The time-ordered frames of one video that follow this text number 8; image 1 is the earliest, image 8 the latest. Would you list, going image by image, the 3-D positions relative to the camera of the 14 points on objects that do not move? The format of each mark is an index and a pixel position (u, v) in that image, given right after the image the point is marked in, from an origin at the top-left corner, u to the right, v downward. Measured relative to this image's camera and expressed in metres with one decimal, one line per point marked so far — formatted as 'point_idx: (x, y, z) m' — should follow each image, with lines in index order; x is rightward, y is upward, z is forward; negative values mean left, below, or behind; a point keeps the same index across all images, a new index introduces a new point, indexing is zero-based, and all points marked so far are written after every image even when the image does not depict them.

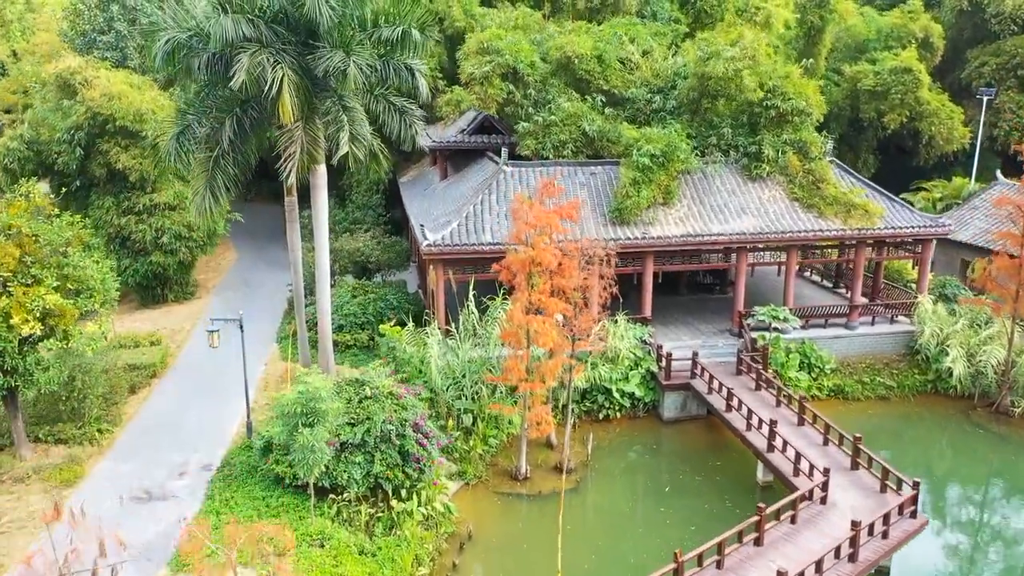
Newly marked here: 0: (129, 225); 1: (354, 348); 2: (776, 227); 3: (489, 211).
0: (-8.2, +1.3, +17.5) m
1: (-2.8, -1.1, +14.6) m
2: (+4.8, +1.1, +14.7) m
3: (-0.4, +1.4, +14.4) m
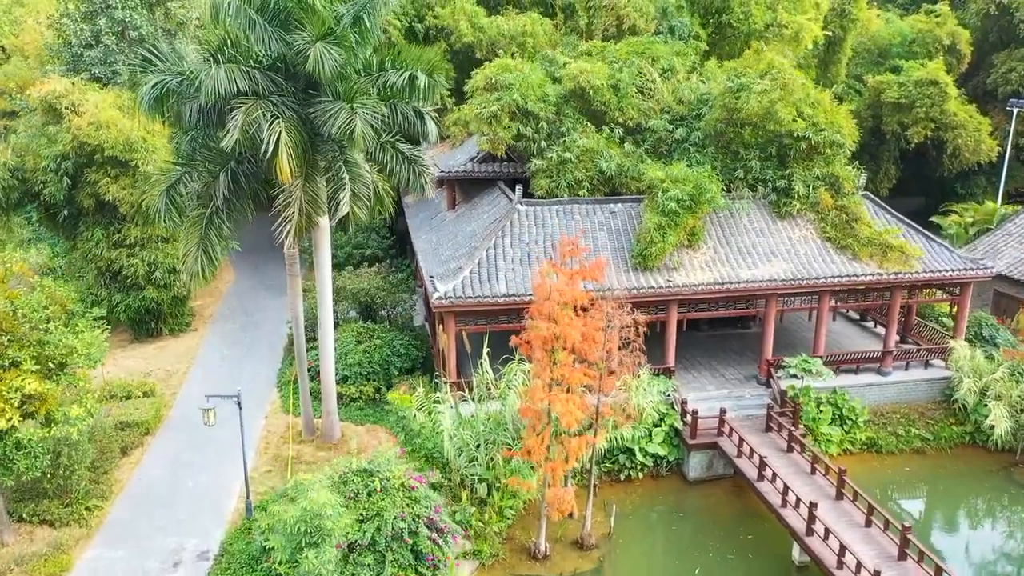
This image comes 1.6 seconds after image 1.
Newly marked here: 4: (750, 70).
0: (-8.0, +0.6, +16.6) m
1: (-2.6, -1.9, +13.8) m
2: (+5.0, +0.3, +13.8) m
3: (-0.1, +0.5, +13.5) m
4: (+4.5, +4.2, +15.4) m
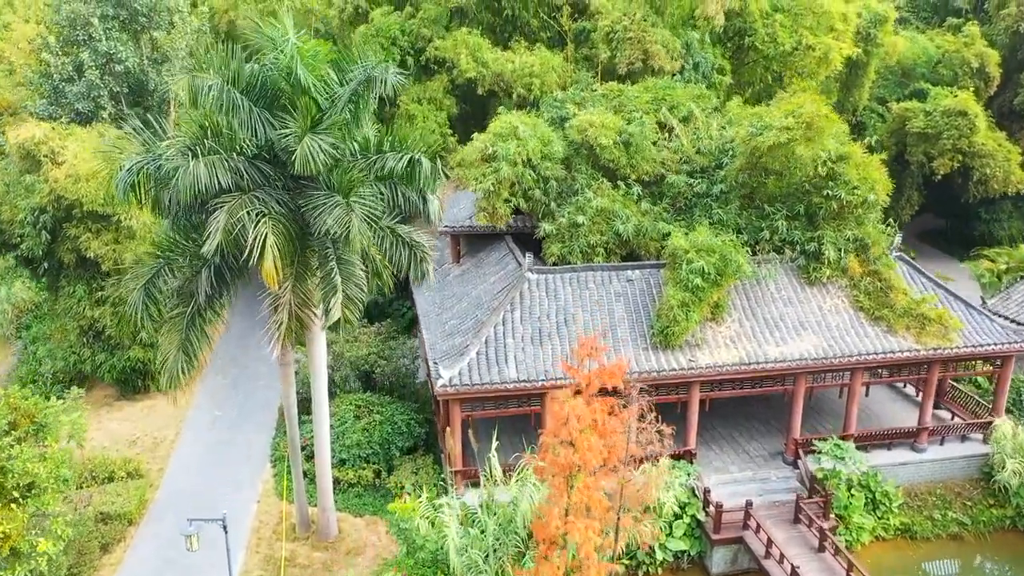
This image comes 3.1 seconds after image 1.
0: (-7.8, -0.6, +15.6) m
1: (-2.4, -3.2, +12.8) m
2: (+5.2, -0.9, +12.8) m
3: (0.0, -0.7, +12.5) m
4: (+4.7, +3.0, +14.3) m
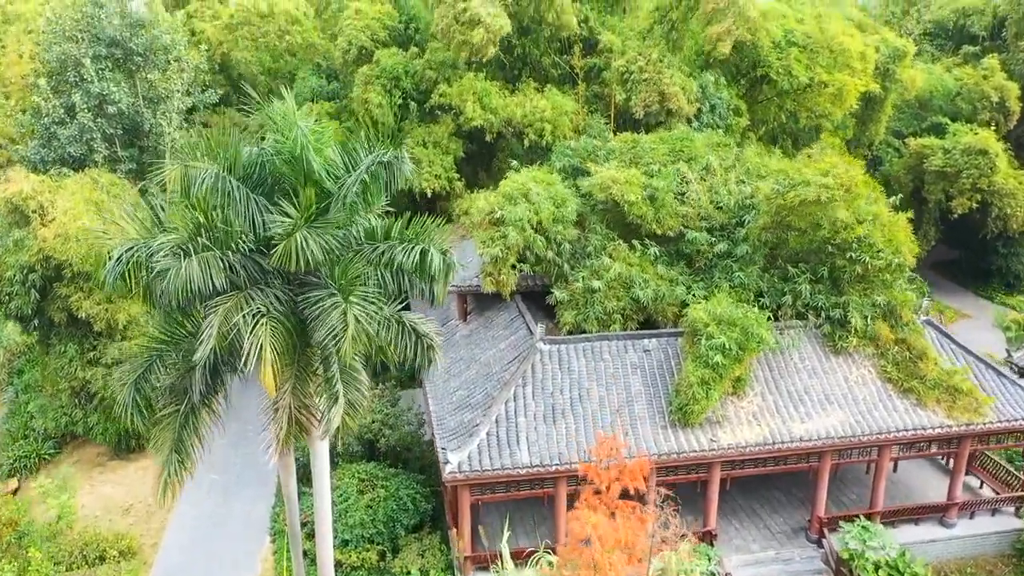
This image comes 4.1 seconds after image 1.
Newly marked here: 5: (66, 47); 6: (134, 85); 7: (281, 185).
0: (-7.7, -1.7, +14.9) m
1: (-2.3, -4.3, +12.2) m
2: (+5.3, -2.0, +12.2) m
3: (+0.2, -1.8, +11.9) m
4: (+4.8, +1.9, +13.7) m
5: (-9.4, +5.1, +17.1) m
6: (-8.4, +4.5, +18.2) m
7: (-2.6, +1.1, +9.1) m
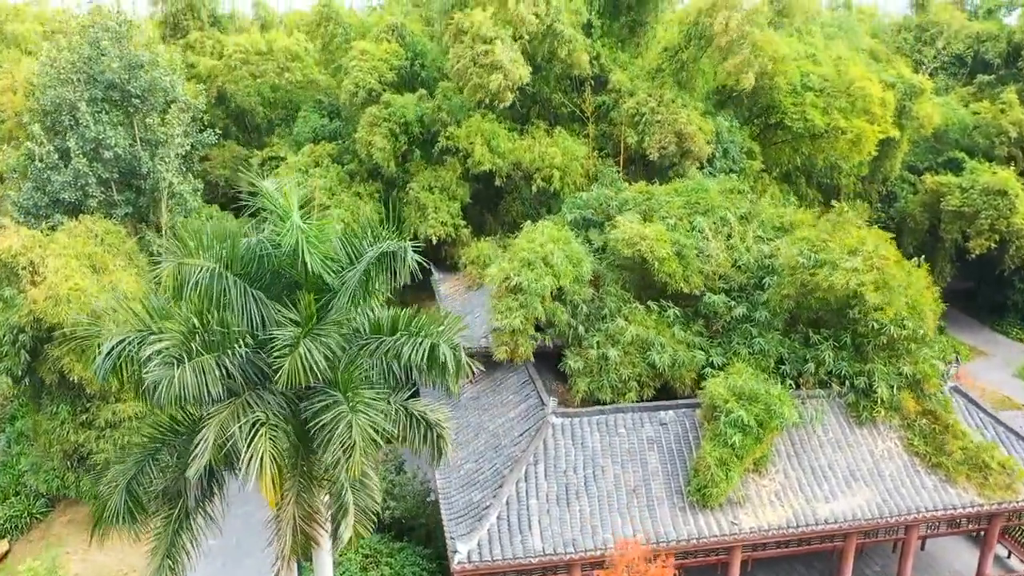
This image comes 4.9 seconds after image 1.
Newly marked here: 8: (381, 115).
0: (-7.5, -2.7, +14.4) m
1: (-2.1, -5.3, +11.7) m
2: (+5.5, -3.1, +11.6) m
3: (+0.3, -2.9, +11.3) m
4: (+5.0, +0.8, +13.2) m
5: (-9.2, +4.0, +16.6) m
6: (-8.3, +3.5, +17.7) m
7: (-2.4, +0.1, +8.6) m
8: (-2.8, +3.7, +17.4) m
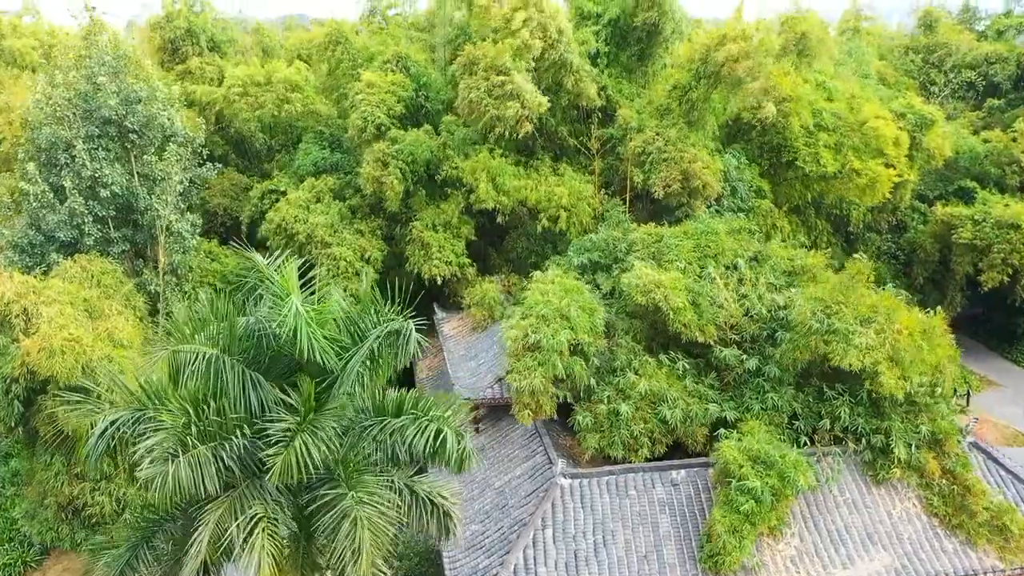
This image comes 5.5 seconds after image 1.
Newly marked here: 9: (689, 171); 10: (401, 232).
0: (-7.4, -3.6, +14.0) m
1: (-2.0, -6.1, +11.3) m
2: (+5.6, -3.9, +11.3) m
3: (+0.4, -3.7, +11.0) m
4: (+5.1, 0.0, +12.8) m
5: (-9.1, +3.2, +16.2) m
6: (-8.2, +2.7, +17.3) m
7: (-2.3, -0.7, +8.2) m
8: (-2.7, +2.9, +17.1) m
9: (+3.4, +2.1, +15.3) m
10: (-2.4, +1.2, +17.7) m
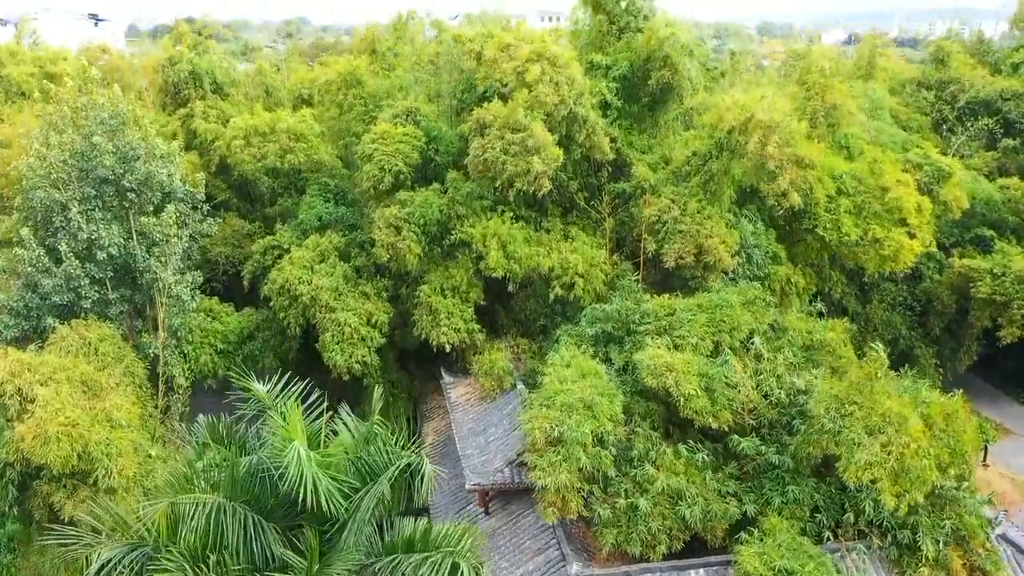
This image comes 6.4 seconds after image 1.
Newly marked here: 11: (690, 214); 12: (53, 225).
0: (-7.2, -4.9, +13.6) m
1: (-1.8, -7.5, +10.8) m
2: (+5.8, -5.2, +10.8) m
3: (+0.6, -5.0, +10.5) m
4: (+5.3, -1.3, +12.4) m
5: (-8.9, +1.9, +15.8) m
6: (-8.0, +1.3, +16.9) m
7: (-2.2, -2.0, +7.8) m
8: (-2.5, +1.5, +16.6) m
9: (+3.5, +0.8, +14.9) m
10: (-2.2, -0.1, +17.3) m
11: (+3.3, +1.4, +15.3) m
12: (-9.0, +1.3, +16.1) m
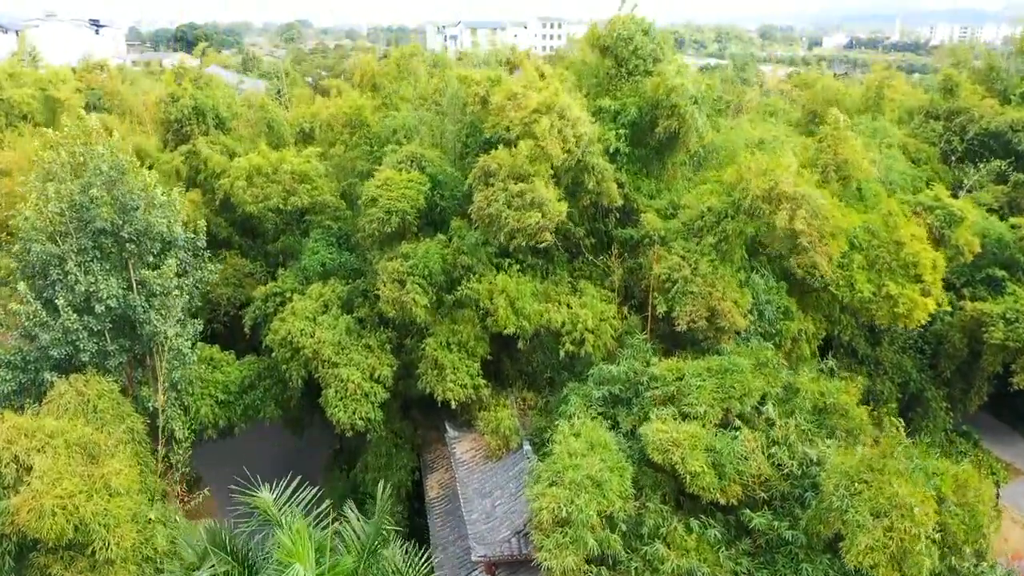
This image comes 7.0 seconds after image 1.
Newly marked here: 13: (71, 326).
0: (-7.1, -5.9, +13.3) m
1: (-1.7, -8.5, +10.6) m
2: (+5.9, -6.3, +10.5) m
3: (+0.7, -6.0, +10.2) m
4: (+5.4, -2.4, +12.1) m
5: (-8.8, +0.8, +15.5) m
6: (-7.9, +0.3, +16.6) m
7: (-2.1, -3.1, +7.5) m
8: (-2.4, +0.5, +16.3) m
9: (+3.7, -0.3, +14.6) m
10: (-2.1, -1.2, +17.0) m
11: (+3.4, +0.4, +15.0) m
12: (-8.9, +0.2, +15.8) m
13: (-8.6, -0.8, +15.8) m
